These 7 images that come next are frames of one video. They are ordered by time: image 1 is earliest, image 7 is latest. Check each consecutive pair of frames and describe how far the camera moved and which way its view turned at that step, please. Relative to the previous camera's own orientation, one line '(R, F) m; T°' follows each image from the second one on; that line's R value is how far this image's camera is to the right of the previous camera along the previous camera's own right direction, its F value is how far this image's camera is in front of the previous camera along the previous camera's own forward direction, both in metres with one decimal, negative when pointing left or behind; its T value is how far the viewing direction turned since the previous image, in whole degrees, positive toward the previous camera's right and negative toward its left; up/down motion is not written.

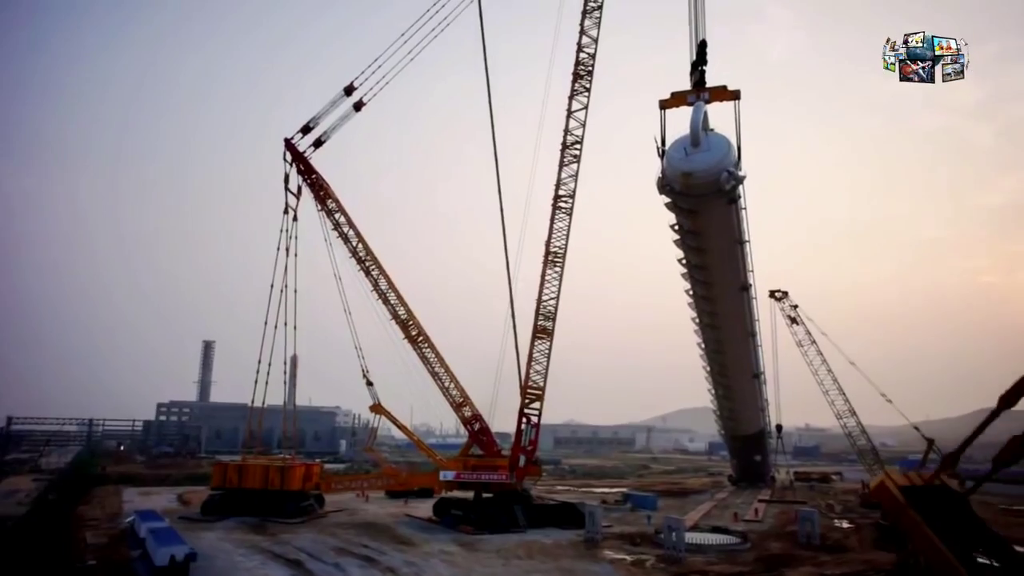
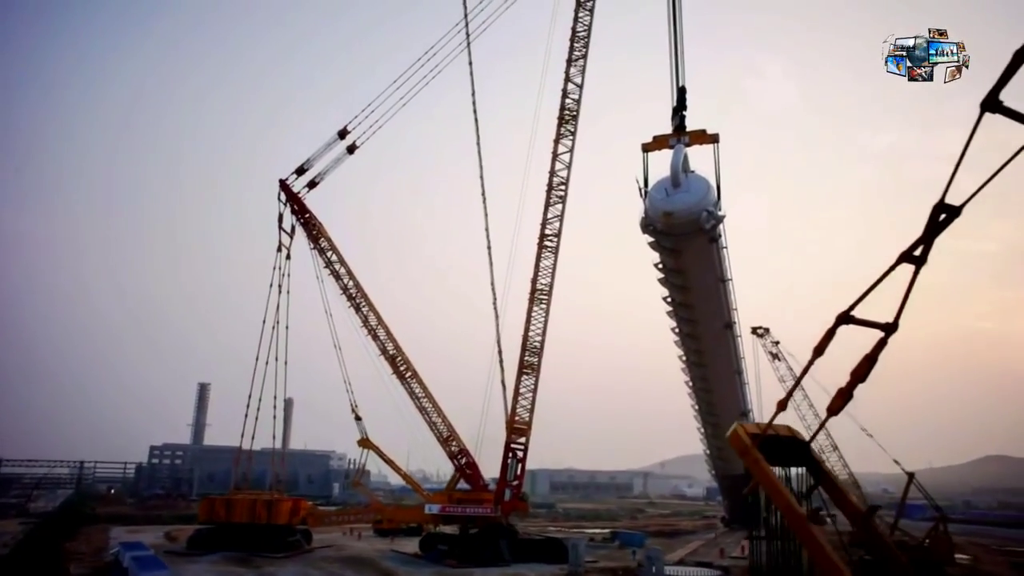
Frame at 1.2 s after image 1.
(+0.5, -0.6) m; 0°
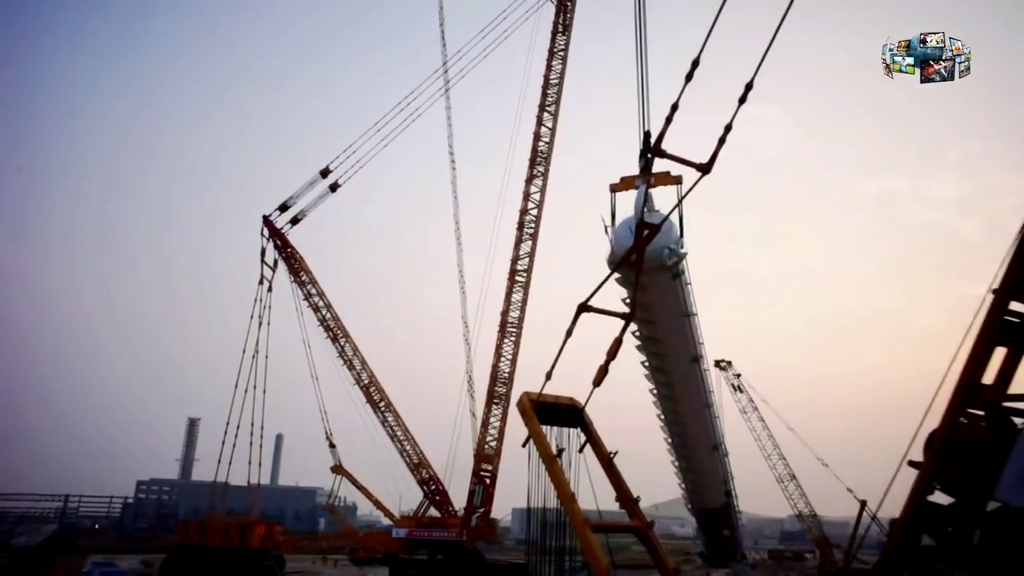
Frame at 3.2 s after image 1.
(+1.1, -1.2) m; 0°
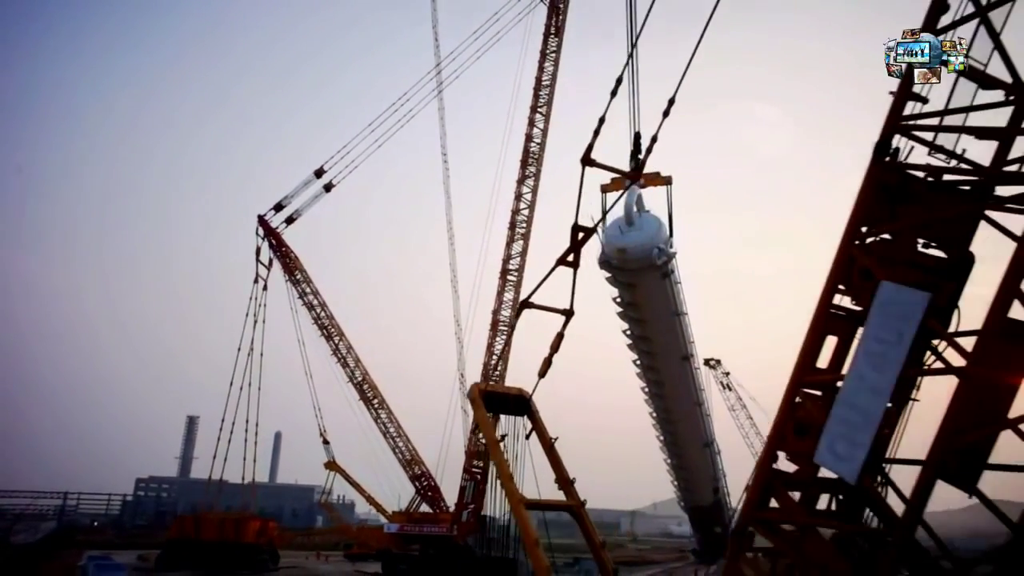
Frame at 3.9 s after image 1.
(+0.4, -0.4) m; 0°
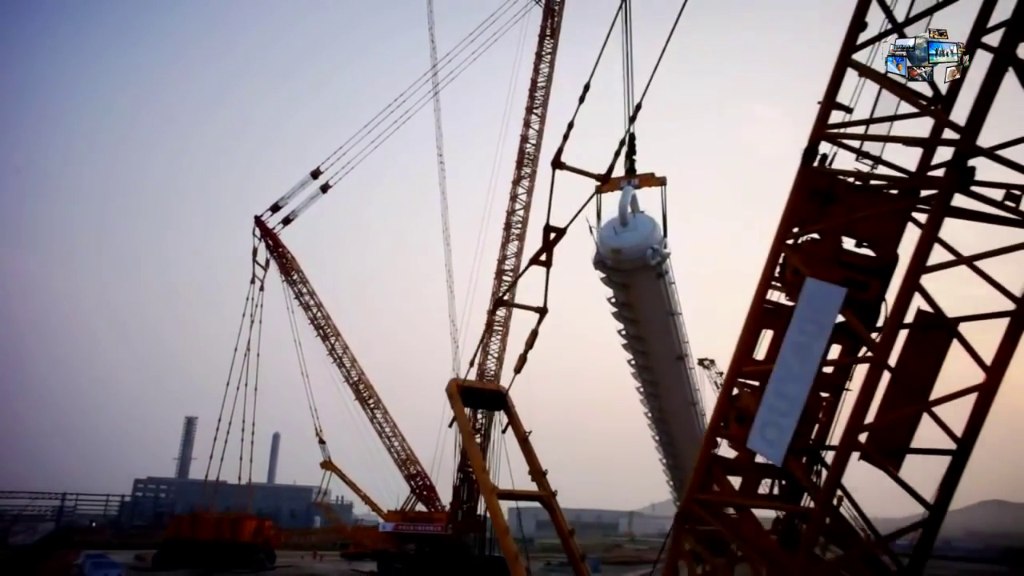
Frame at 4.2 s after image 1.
(+0.2, -0.2) m; 0°
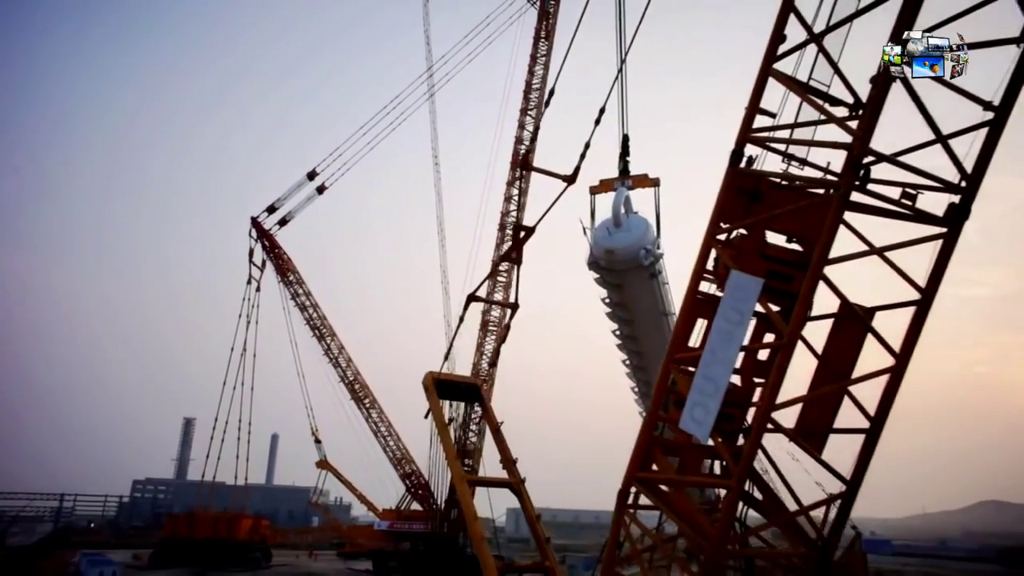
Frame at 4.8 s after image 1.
(+0.2, -0.2) m; 0°
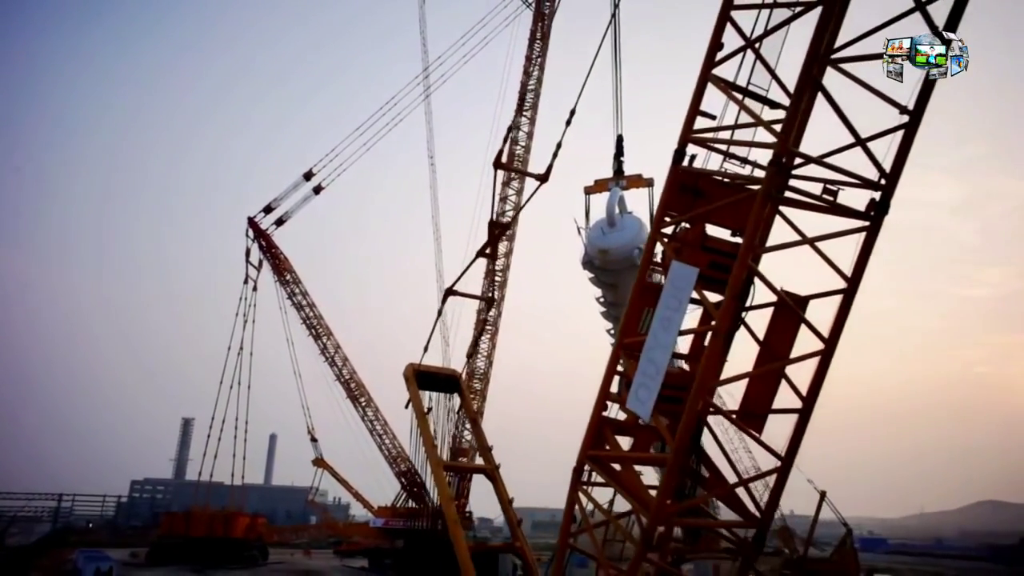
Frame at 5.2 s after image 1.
(+0.2, -0.2) m; 0°
